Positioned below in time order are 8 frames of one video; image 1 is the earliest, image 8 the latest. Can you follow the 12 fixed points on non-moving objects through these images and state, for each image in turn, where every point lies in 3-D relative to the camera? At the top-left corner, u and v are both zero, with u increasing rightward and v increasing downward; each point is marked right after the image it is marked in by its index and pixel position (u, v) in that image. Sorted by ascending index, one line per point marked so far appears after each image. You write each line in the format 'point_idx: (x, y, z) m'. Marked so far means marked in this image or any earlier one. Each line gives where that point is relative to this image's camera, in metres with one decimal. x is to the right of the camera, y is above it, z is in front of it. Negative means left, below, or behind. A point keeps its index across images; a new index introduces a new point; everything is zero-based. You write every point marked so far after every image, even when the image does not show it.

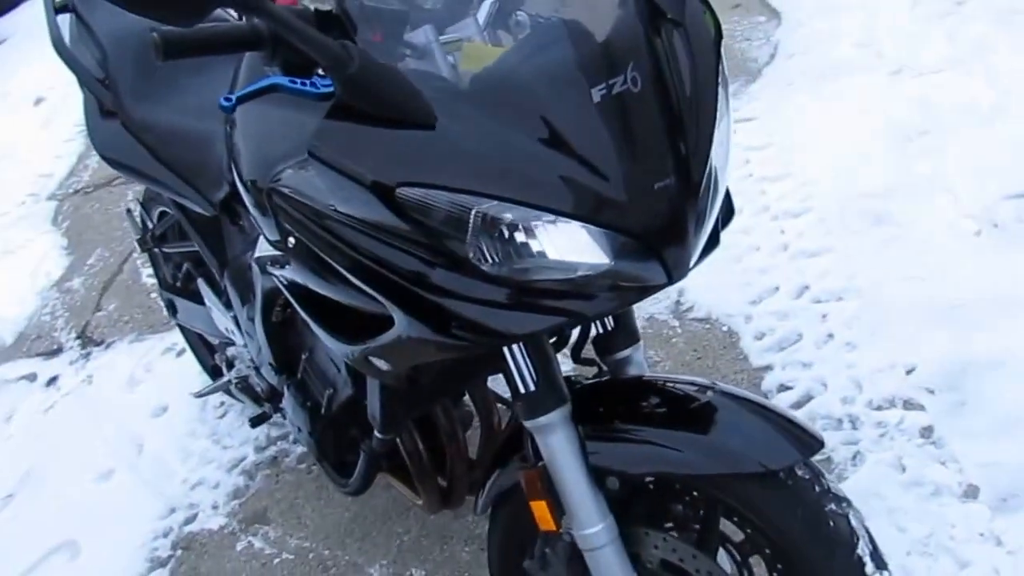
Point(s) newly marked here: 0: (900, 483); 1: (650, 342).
0: (+0.8, -0.4, +2.1) m
1: (+0.4, -0.1, +2.7) m
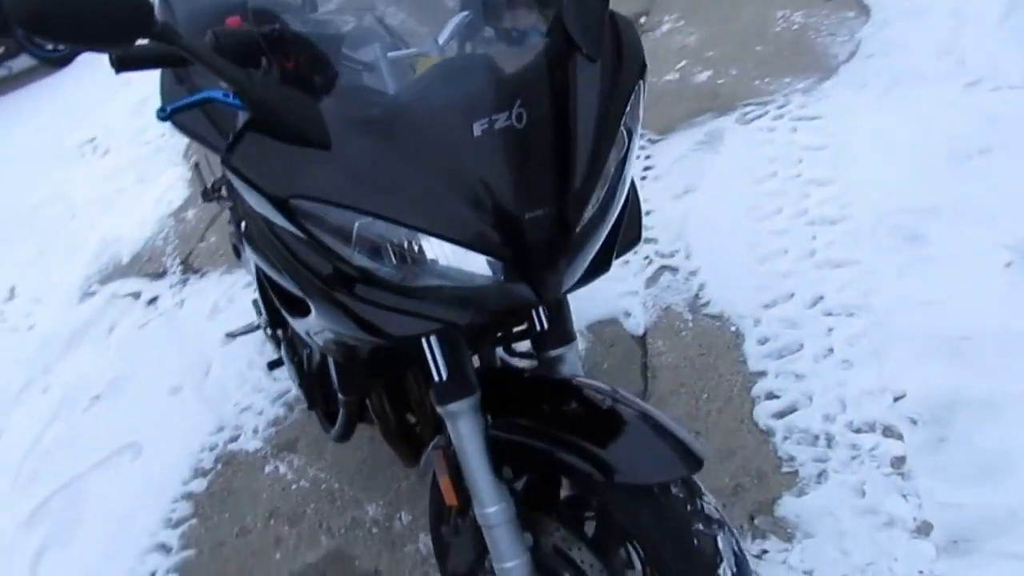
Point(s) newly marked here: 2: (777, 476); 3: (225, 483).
0: (+0.8, -0.5, +2.2) m
1: (+0.4, -0.1, +2.8) m
2: (+0.6, -0.4, +2.3) m
3: (-0.8, -0.6, +2.9) m
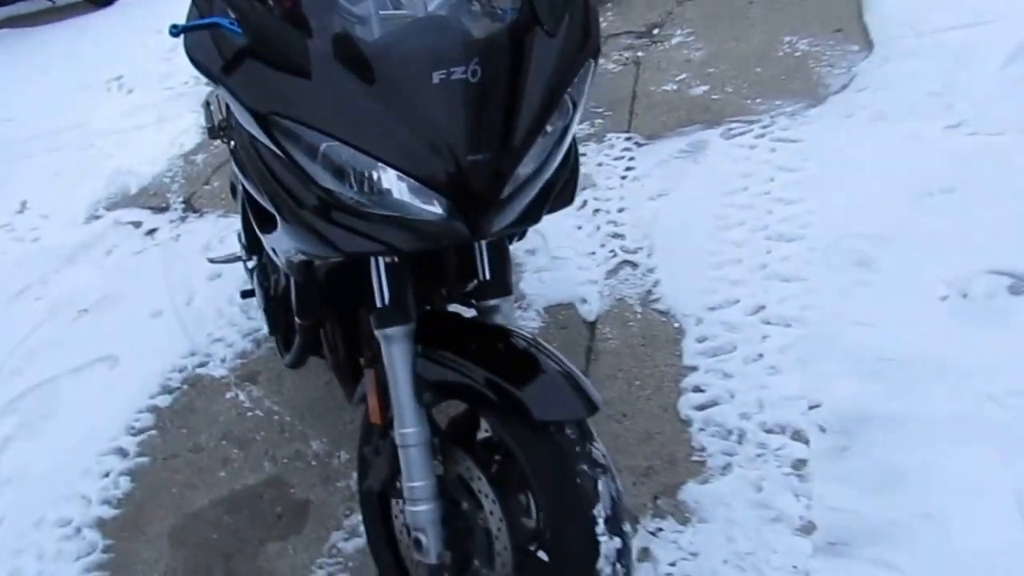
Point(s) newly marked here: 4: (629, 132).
0: (+0.6, -0.5, +2.3) m
1: (+0.3, -0.1, +3.0) m
2: (+0.4, -0.4, +2.5) m
3: (-1.0, -0.3, +3.1) m
4: (+0.5, +0.6, +3.9) m
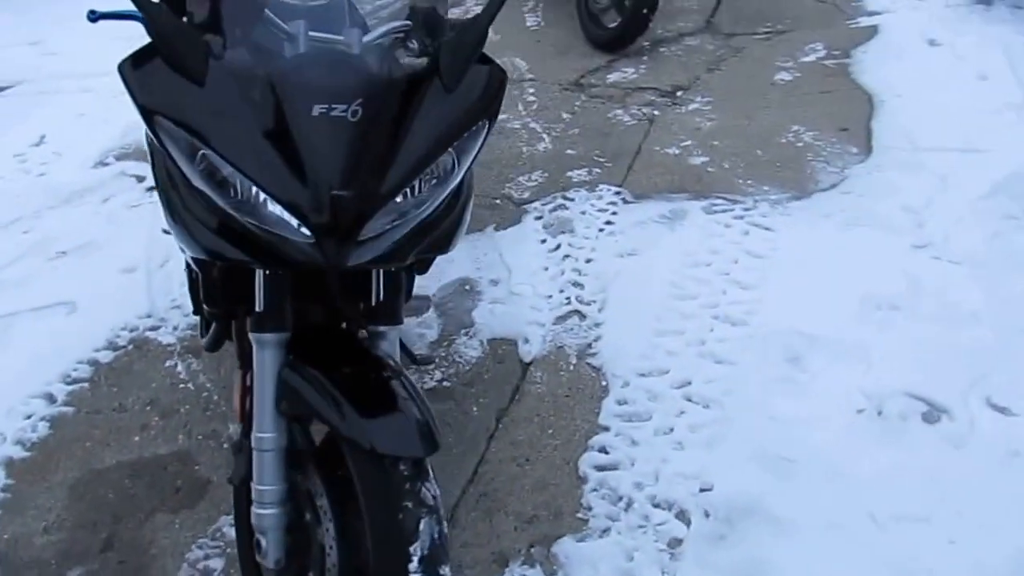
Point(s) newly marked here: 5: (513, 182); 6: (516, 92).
0: (+0.3, -0.7, +2.4) m
1: (+0.1, -0.2, +3.1) m
2: (+0.2, -0.6, +2.5) m
3: (-1.2, -0.2, +3.2) m
4: (+0.4, +0.4, +3.9) m
5: (0.0, +0.4, +4.0) m
6: (0.0, +0.9, +4.7) m
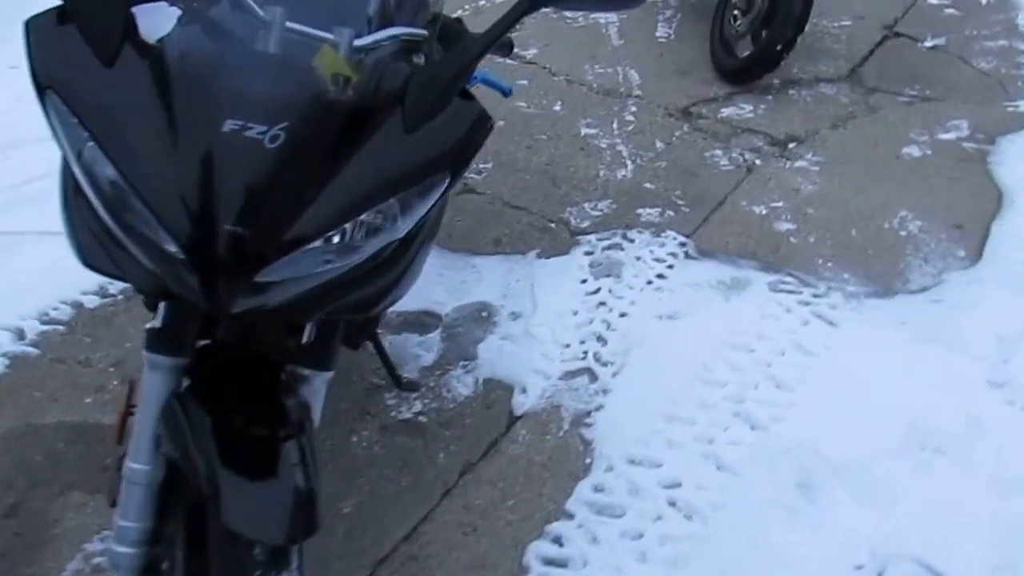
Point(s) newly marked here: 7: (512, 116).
0: (0.0, -0.8, +2.0) m
1: (0.0, -0.4, +2.8) m
2: (0.0, -0.7, +2.2) m
3: (-1.2, -0.1, +3.0) m
4: (+0.6, +0.2, +3.5) m
5: (+0.2, +0.3, +3.7) m
6: (+0.5, +0.8, +4.4) m
7: (0.0, +0.7, +4.2) m
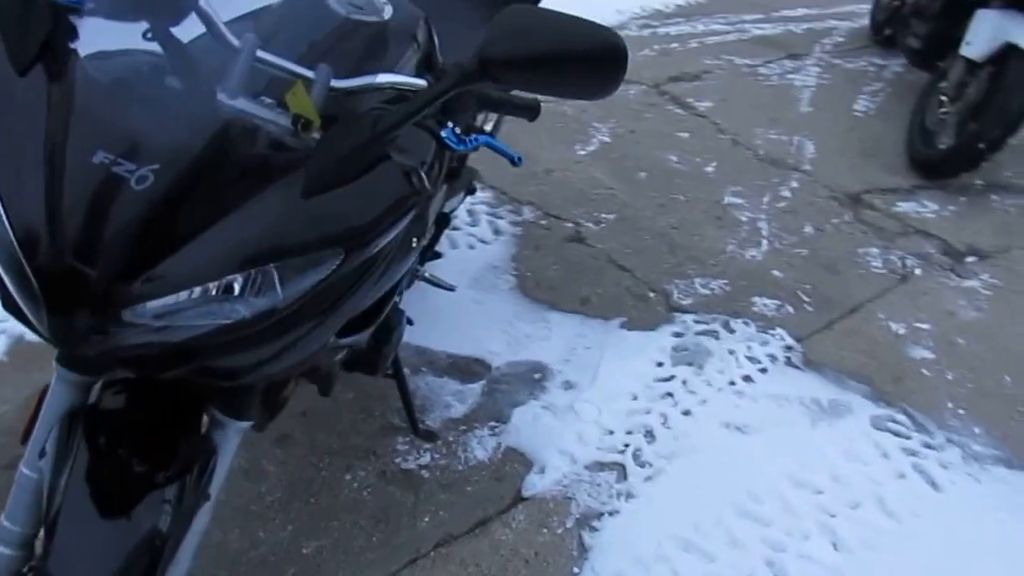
0: (-0.2, -1.0, +1.8) m
1: (0.0, -0.5, +2.5) m
2: (-0.2, -0.9, +2.0) m
3: (-1.0, 0.0, +3.0) m
4: (+0.9, -0.2, +3.1) m
5: (+0.6, 0.0, +3.3) m
6: (+1.1, +0.4, +3.9) m
7: (+0.6, +0.5, +3.9) m
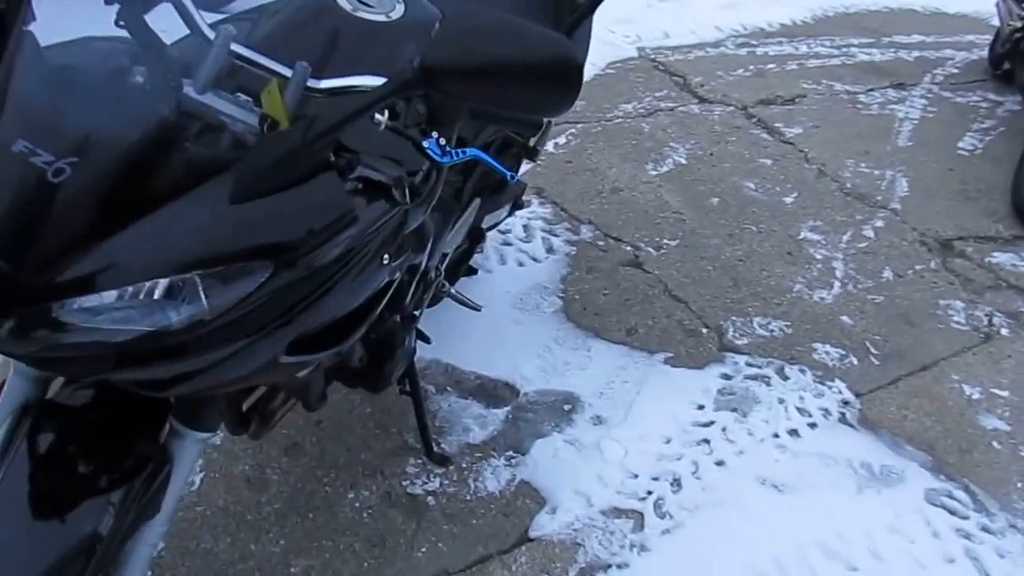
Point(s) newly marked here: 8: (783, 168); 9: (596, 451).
0: (-0.3, -1.0, +1.7) m
1: (+0.1, -0.6, +2.3) m
2: (-0.3, -0.9, +1.8) m
3: (-0.9, 0.0, +3.0) m
4: (+1.0, -0.3, +2.9) m
5: (+0.7, -0.1, +3.1) m
6: (+1.3, +0.3, +3.7) m
7: (+0.8, +0.3, +3.7) m
8: (+1.1, +0.5, +3.9) m
9: (+0.2, -0.4, +2.6) m
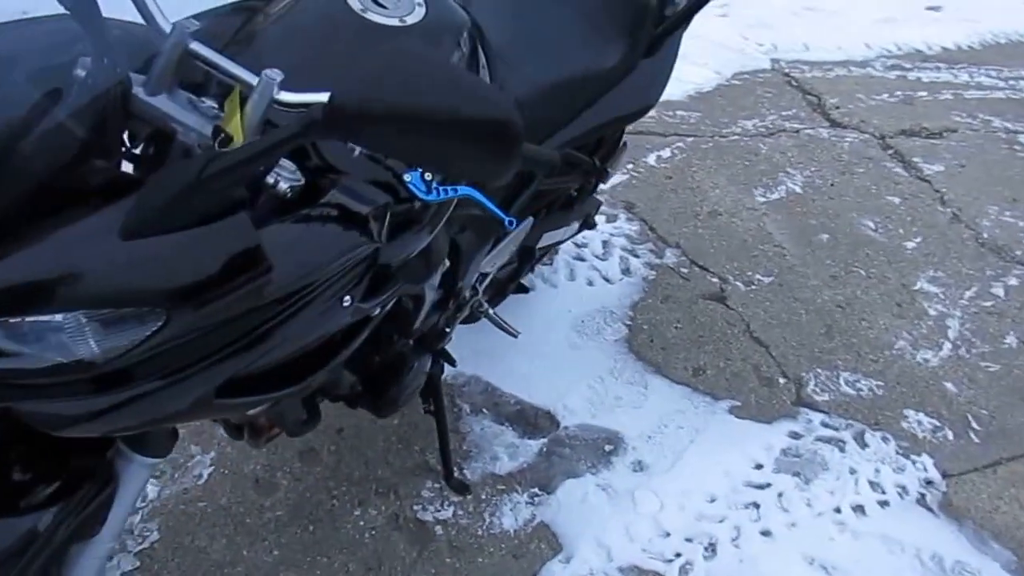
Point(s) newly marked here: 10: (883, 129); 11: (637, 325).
0: (-0.5, -1.0, +1.6) m
1: (+0.1, -0.7, +2.2) m
2: (-0.4, -0.9, +1.7) m
3: (-0.7, 0.0, +2.9) m
4: (+1.1, -0.5, +2.5) m
5: (+0.9, -0.2, +2.8) m
6: (+1.6, +0.1, +3.3) m
7: (+1.1, +0.2, +3.4) m
8: (+1.4, +0.3, +3.5) m
9: (+0.3, -0.5, +2.4) m
10: (+1.5, +0.6, +3.9) m
11: (+0.4, -0.1, +2.9) m
